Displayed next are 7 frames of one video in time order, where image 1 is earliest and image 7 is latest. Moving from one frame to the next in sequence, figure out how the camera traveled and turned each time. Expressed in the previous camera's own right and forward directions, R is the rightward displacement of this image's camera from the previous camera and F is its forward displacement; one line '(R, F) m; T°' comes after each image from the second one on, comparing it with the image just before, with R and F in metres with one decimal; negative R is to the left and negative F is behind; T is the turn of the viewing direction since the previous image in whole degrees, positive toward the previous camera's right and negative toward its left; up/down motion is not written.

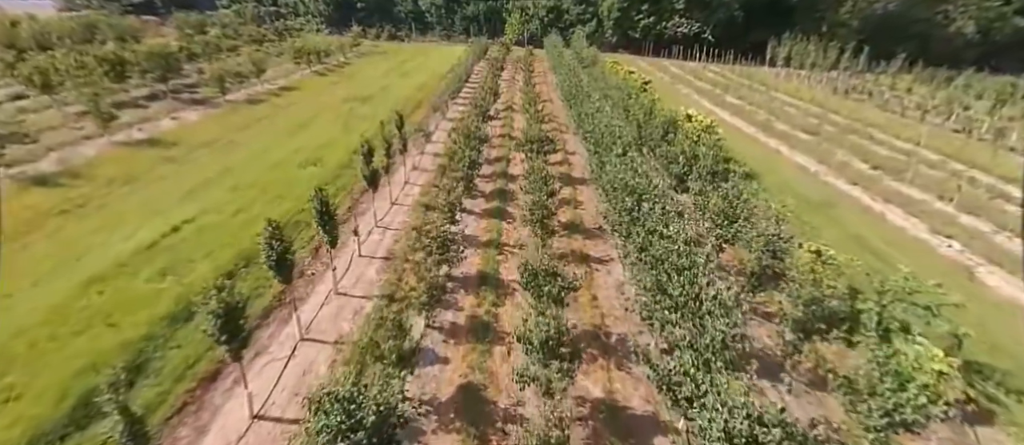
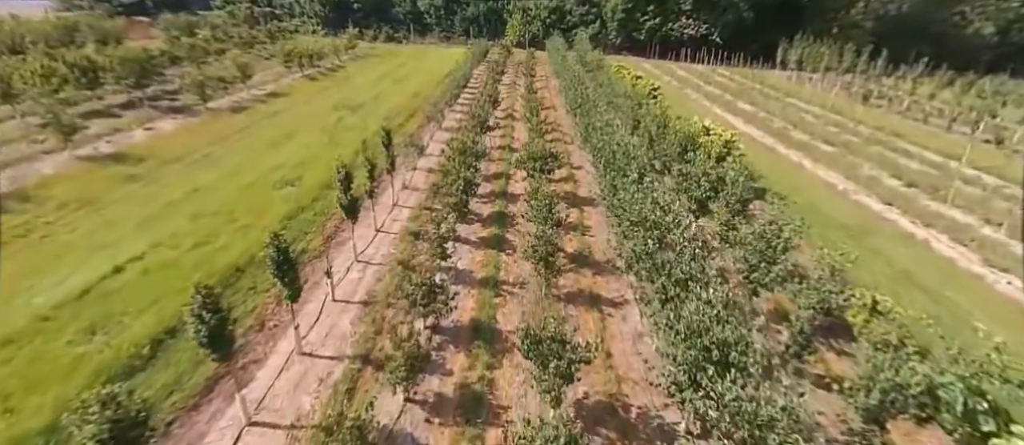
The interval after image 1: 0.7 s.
(+0.1, +2.0) m; 0°
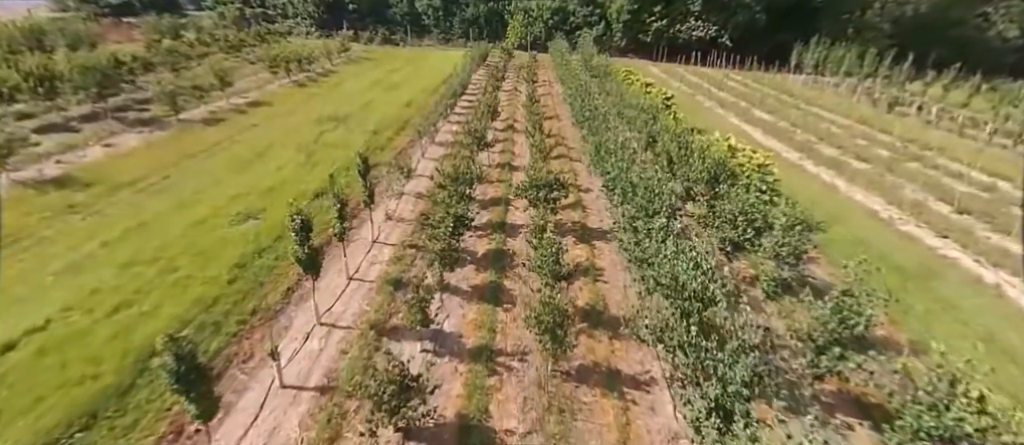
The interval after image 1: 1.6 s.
(+0.1, +2.6) m; 0°
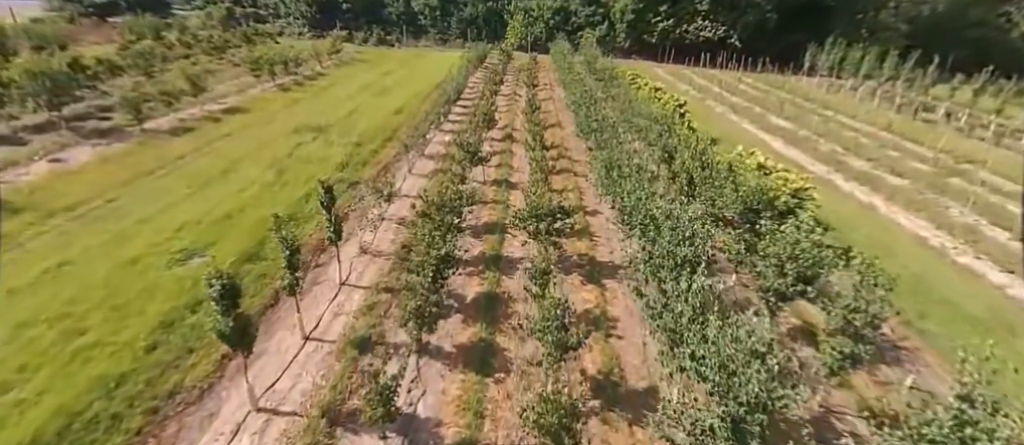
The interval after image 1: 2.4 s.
(+0.2, +2.5) m; 0°
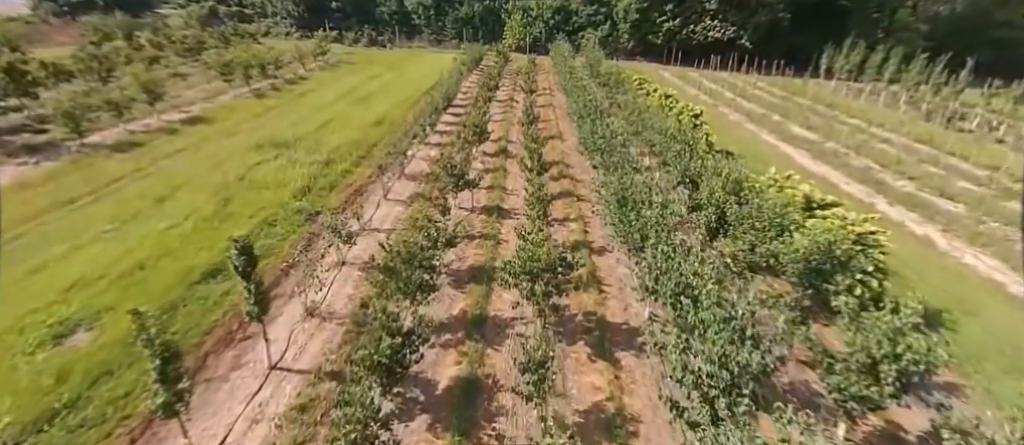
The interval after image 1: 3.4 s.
(+0.3, +3.2) m; 0°
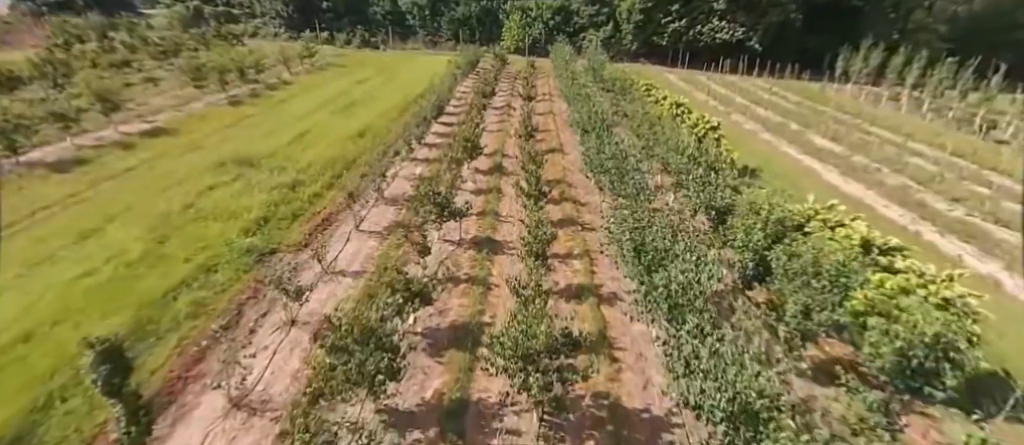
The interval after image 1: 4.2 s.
(+0.2, +2.6) m; 0°
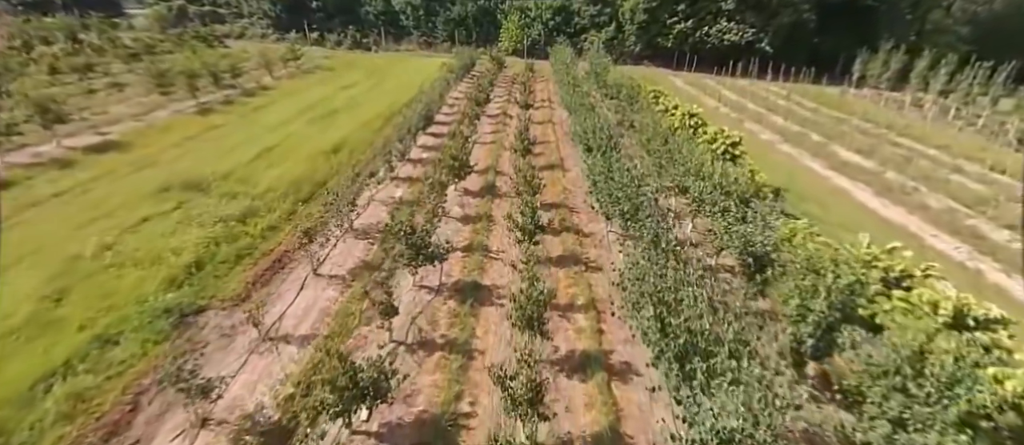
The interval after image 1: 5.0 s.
(+0.3, +2.7) m; 0°
